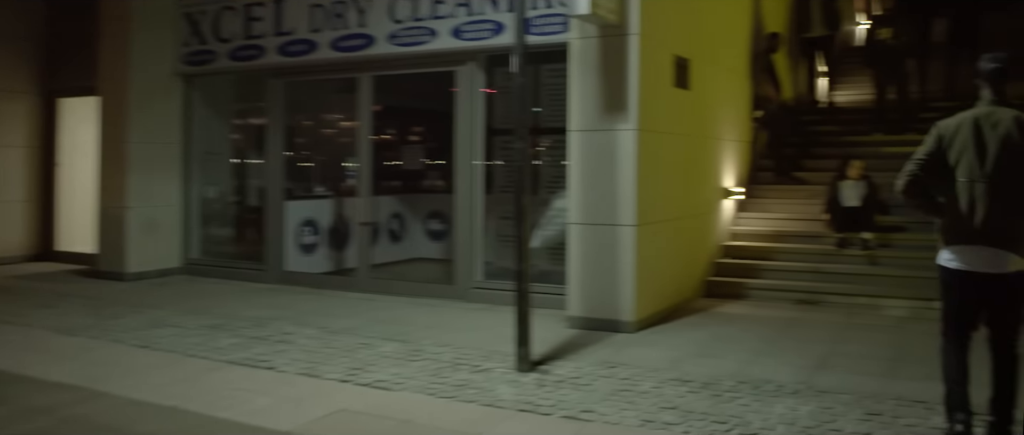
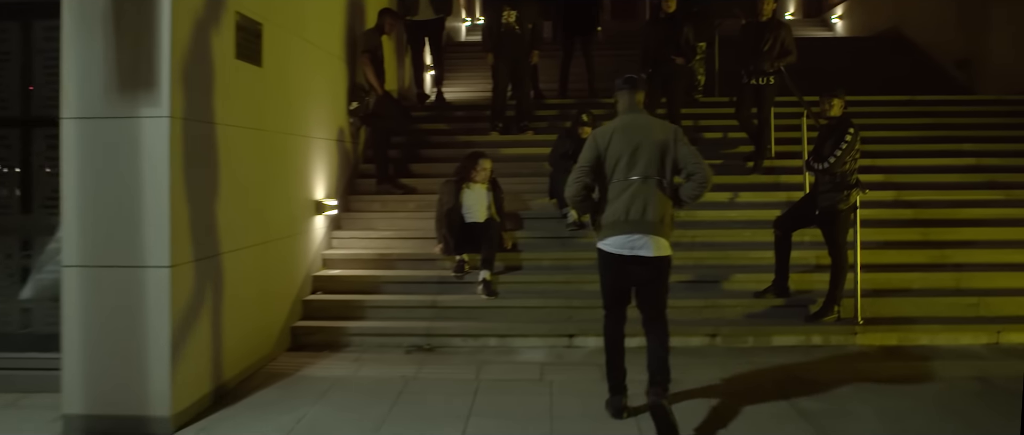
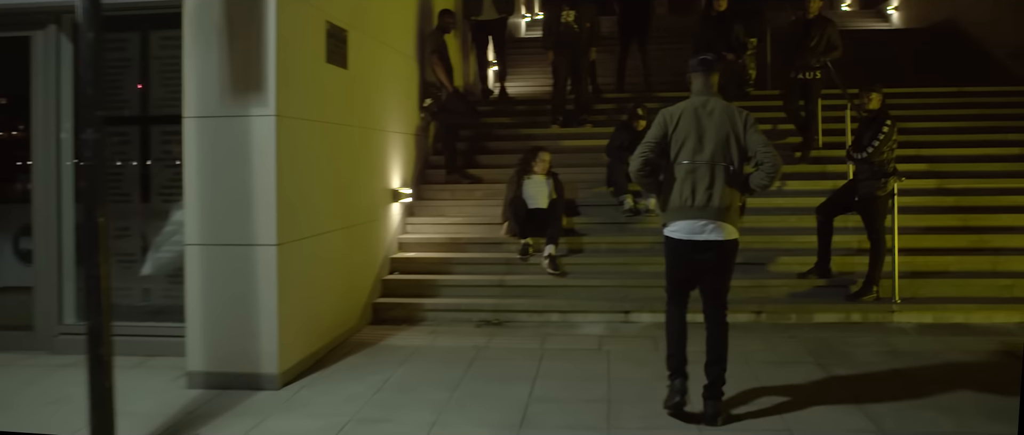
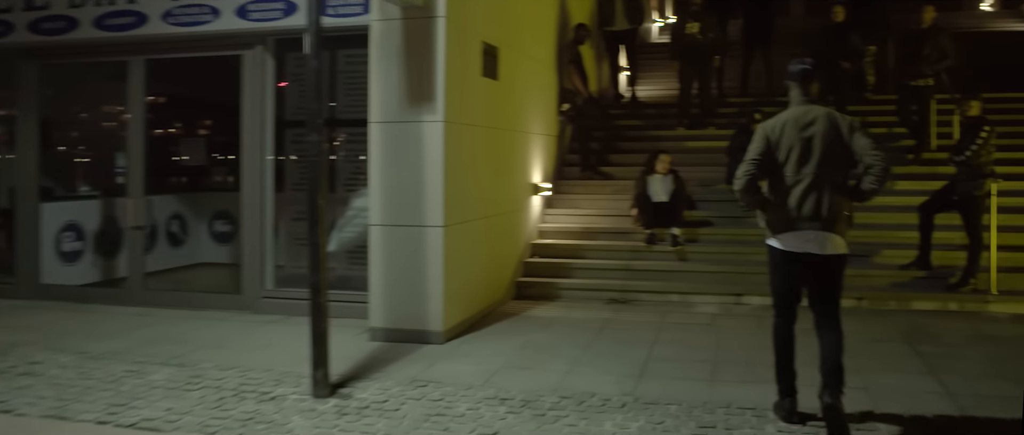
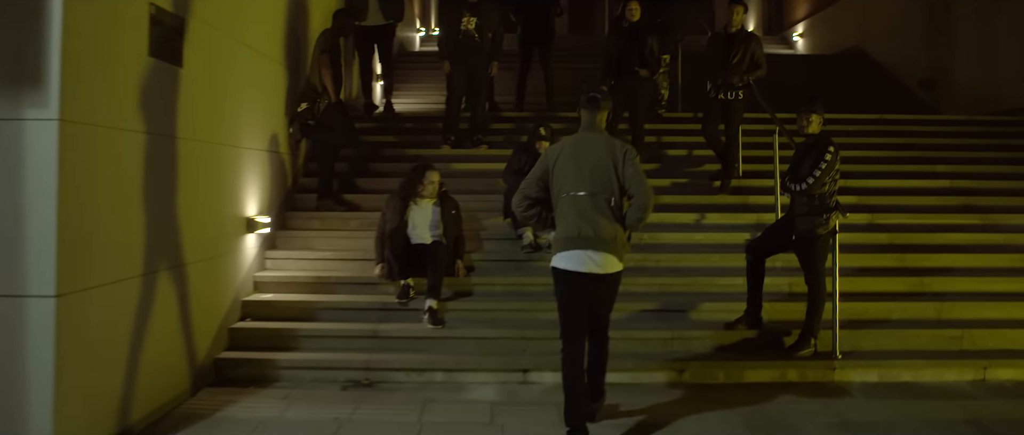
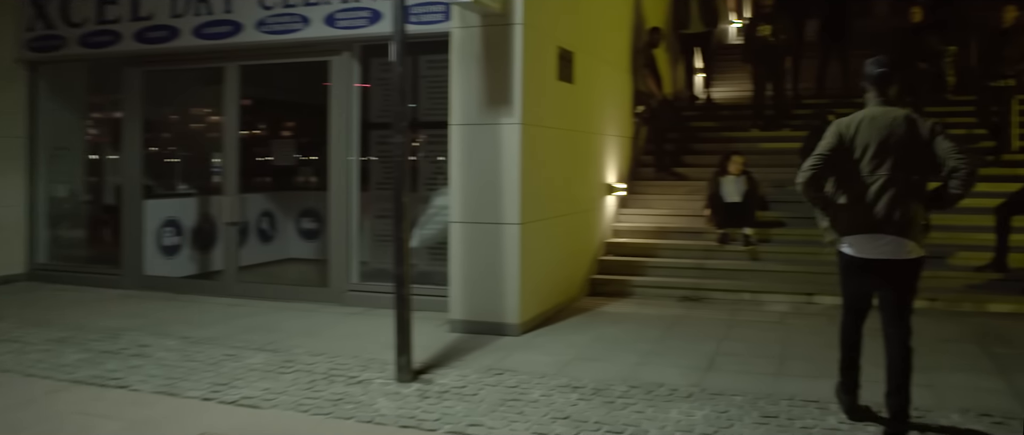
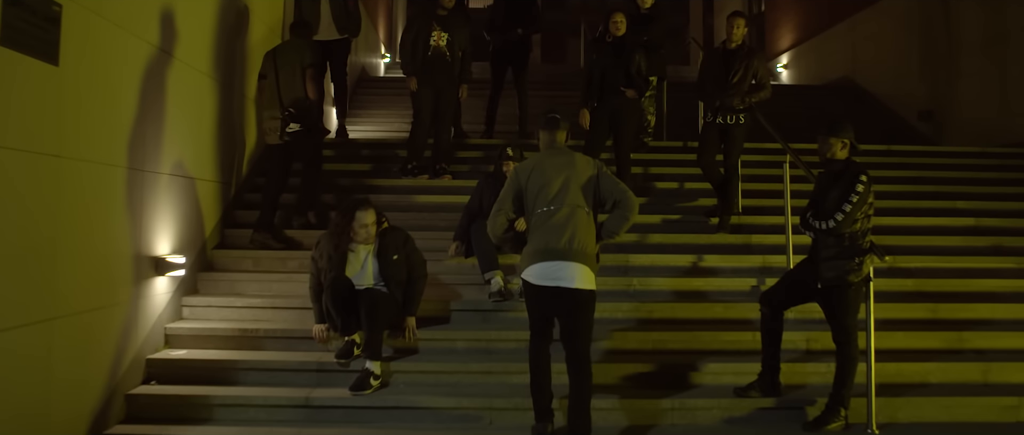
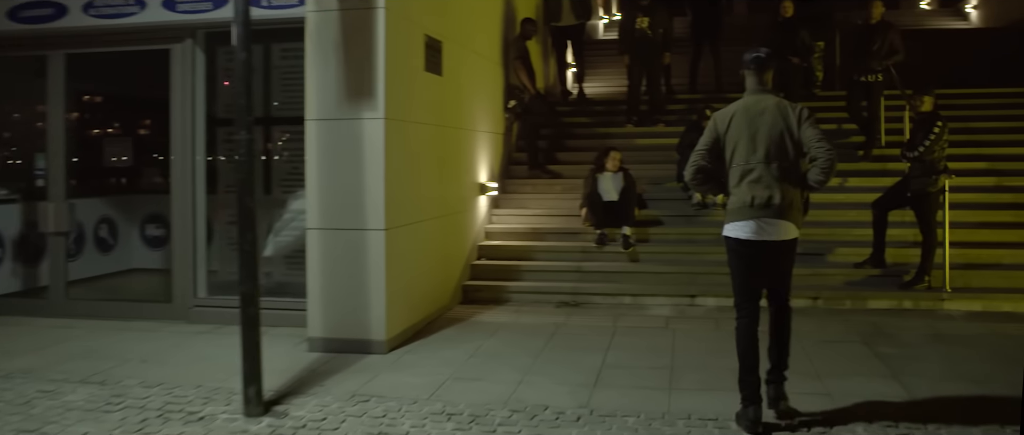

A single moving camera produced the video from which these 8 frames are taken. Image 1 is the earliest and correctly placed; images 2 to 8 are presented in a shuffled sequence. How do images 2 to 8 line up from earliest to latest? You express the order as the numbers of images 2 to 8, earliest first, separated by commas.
6, 4, 8, 3, 2, 5, 7
